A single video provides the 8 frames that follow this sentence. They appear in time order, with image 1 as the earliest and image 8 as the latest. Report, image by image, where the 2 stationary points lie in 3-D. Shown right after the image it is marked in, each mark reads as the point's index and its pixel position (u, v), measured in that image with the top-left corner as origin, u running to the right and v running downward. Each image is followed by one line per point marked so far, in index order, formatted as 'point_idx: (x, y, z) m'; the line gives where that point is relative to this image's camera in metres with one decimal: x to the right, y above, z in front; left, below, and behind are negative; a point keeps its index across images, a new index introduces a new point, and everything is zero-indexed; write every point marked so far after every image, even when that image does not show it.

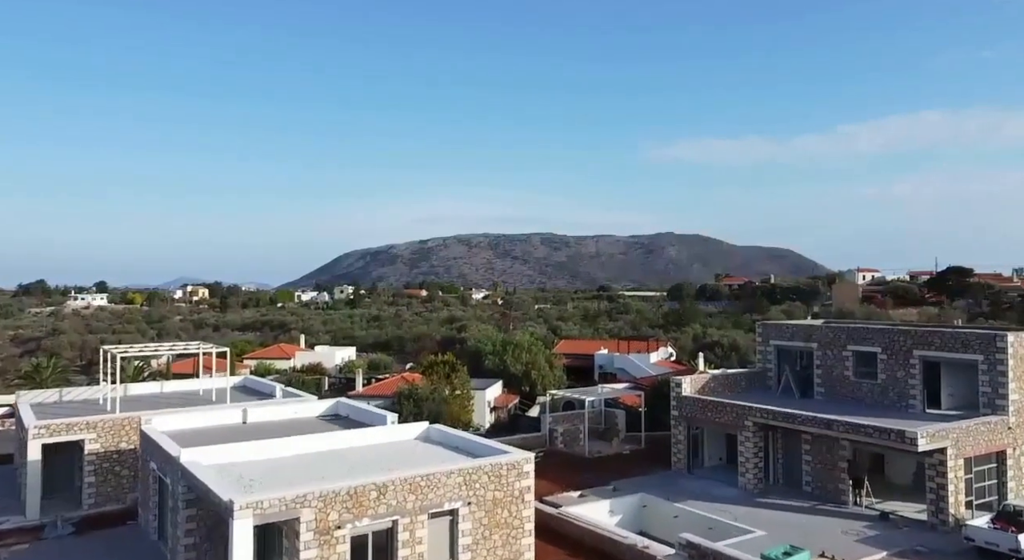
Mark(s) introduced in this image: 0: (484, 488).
0: (-0.5, -3.8, +14.8) m
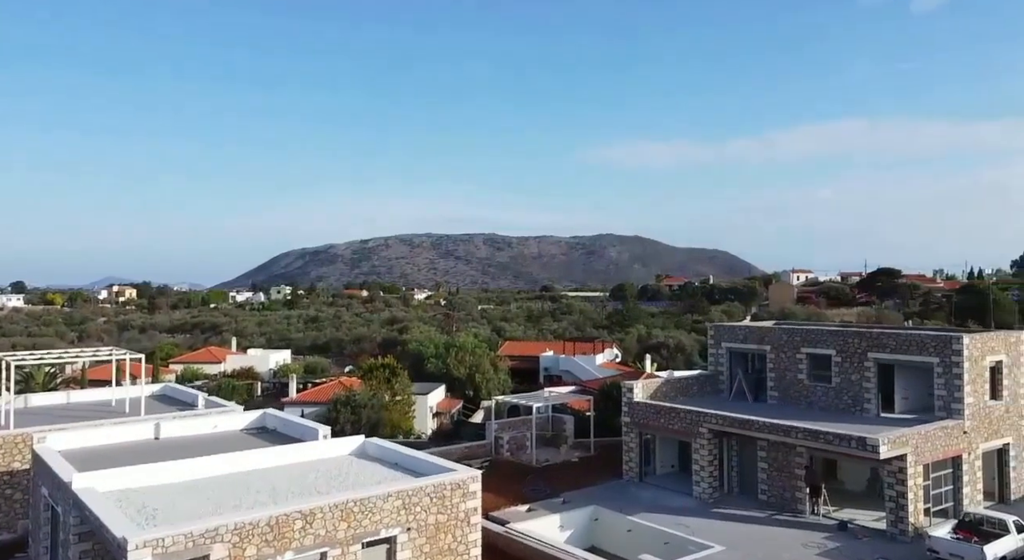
0: (-1.4, -3.8, +13.3) m
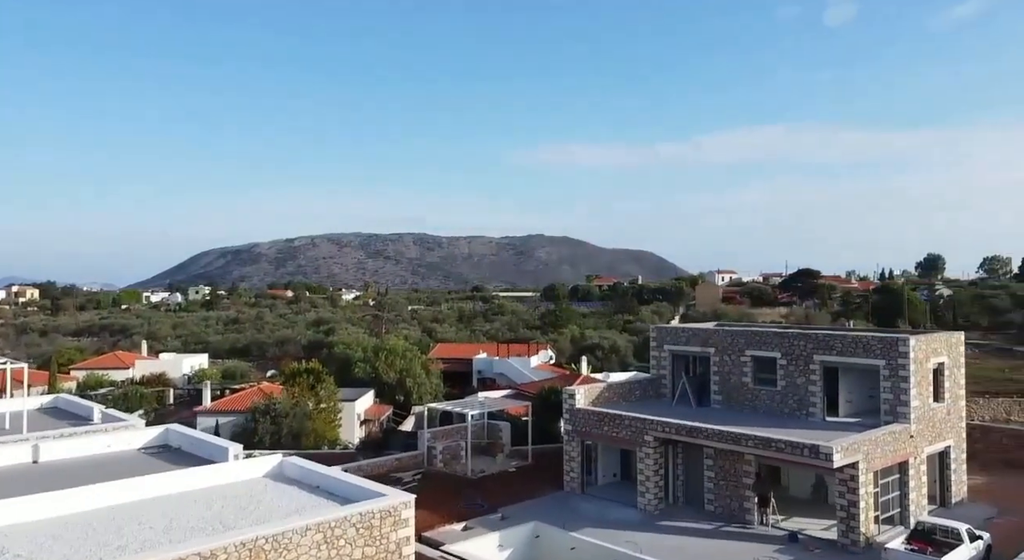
0: (-2.3, -3.8, +11.6) m
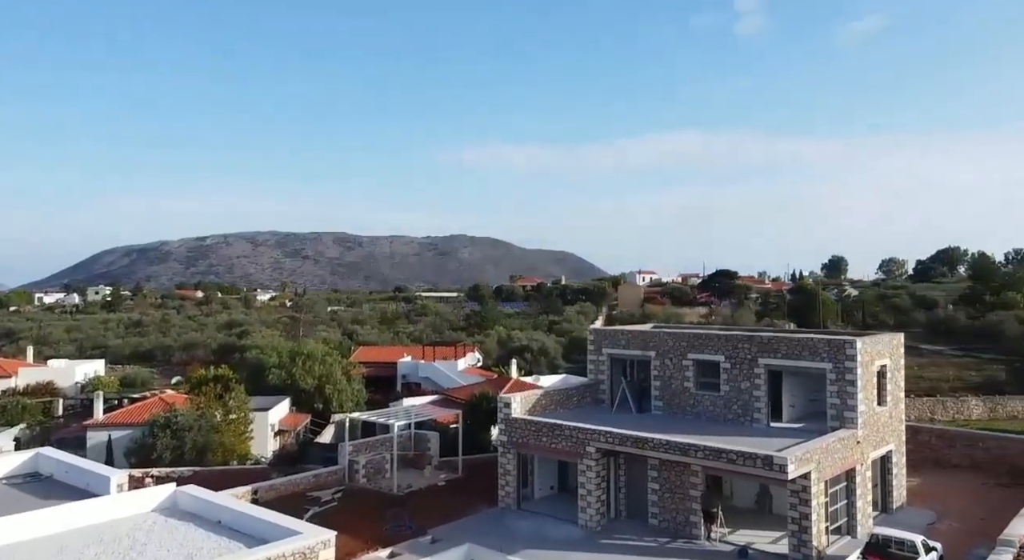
0: (-3.0, -3.8, +9.6) m
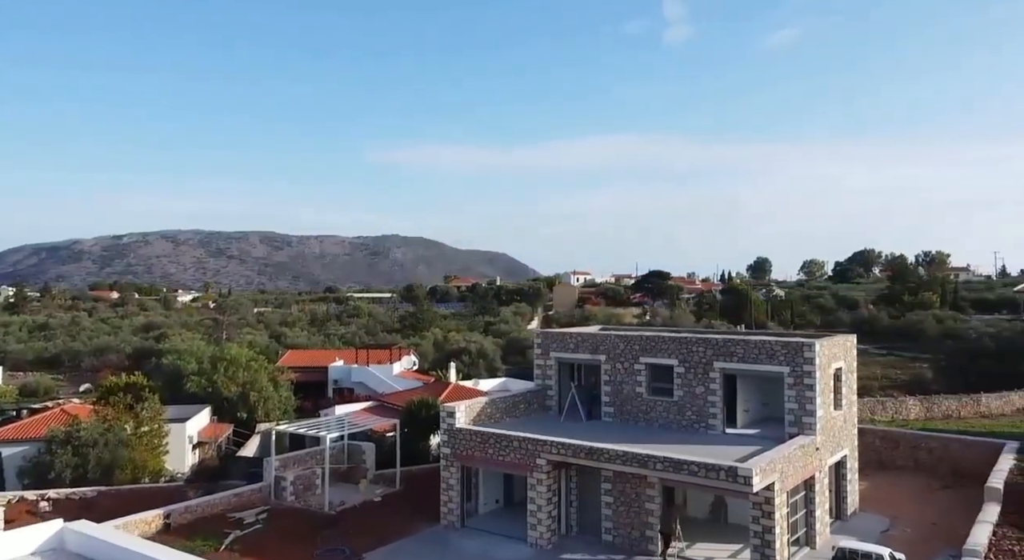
0: (-3.4, -3.7, +7.7) m
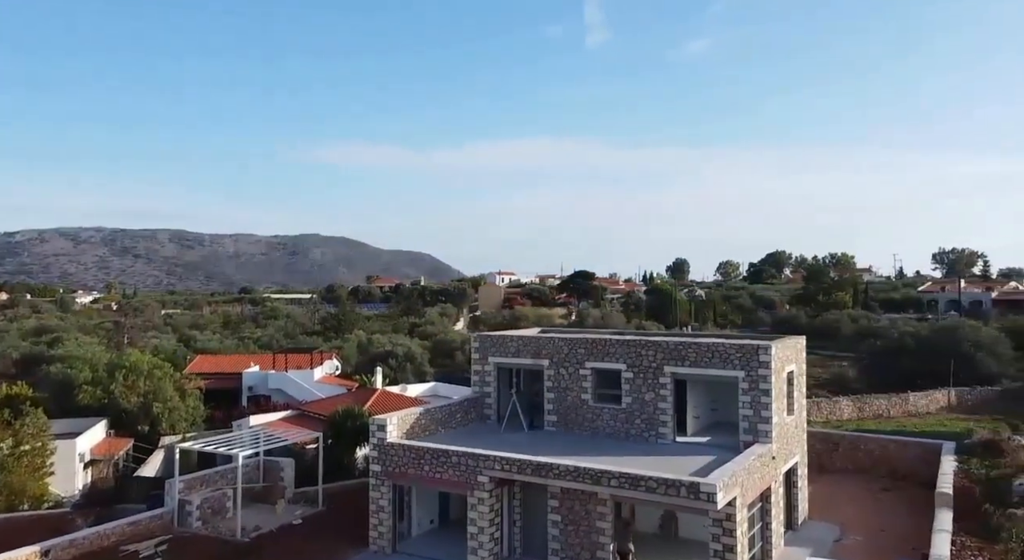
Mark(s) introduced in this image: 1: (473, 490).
0: (-3.6, -3.7, +5.5) m
1: (-0.9, -4.6, +17.8) m
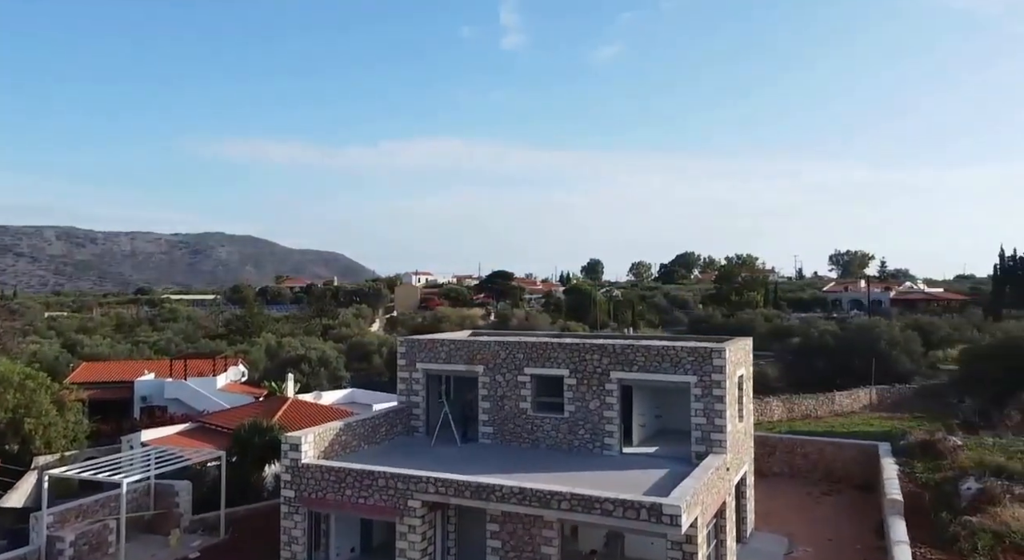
0: (-3.5, -3.6, +3.0) m
1: (-2.1, -4.5, +15.5) m
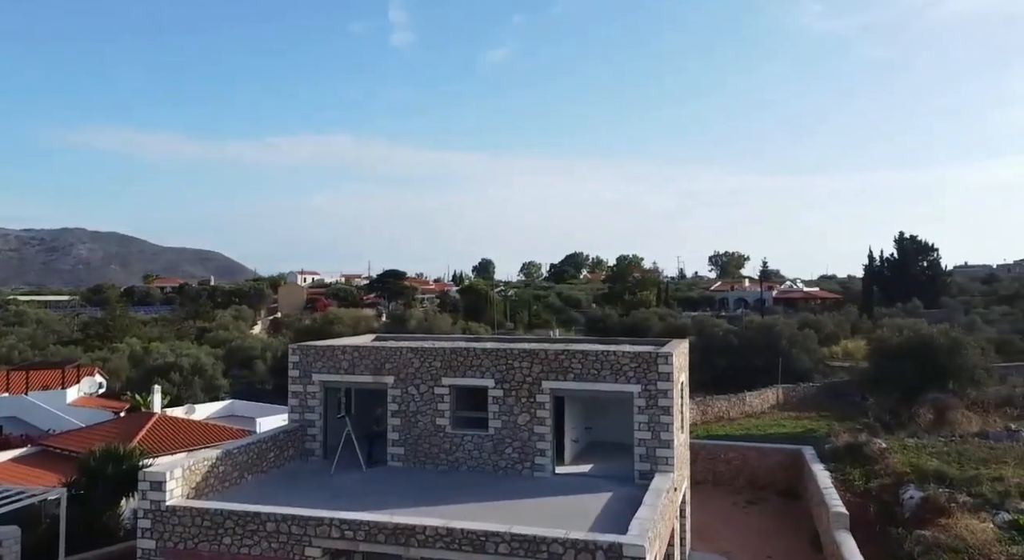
0: (-3.0, -3.4, -0.3) m
1: (-3.3, -4.4, +12.3) m
